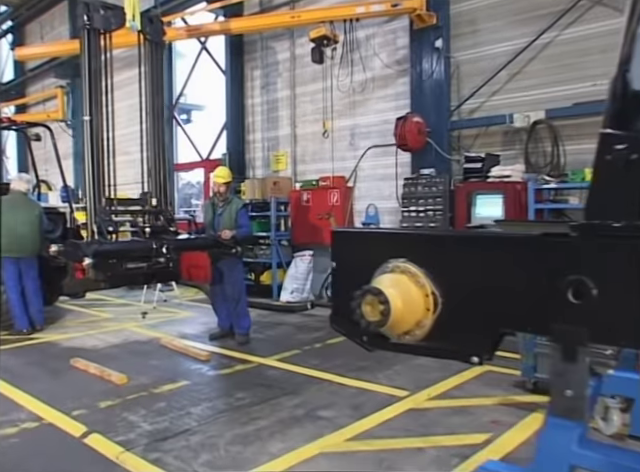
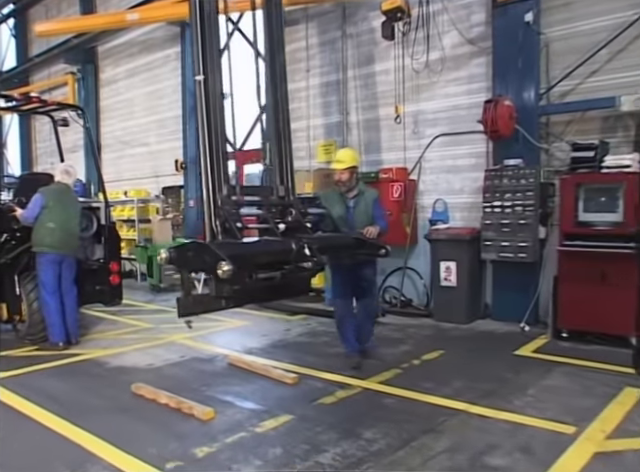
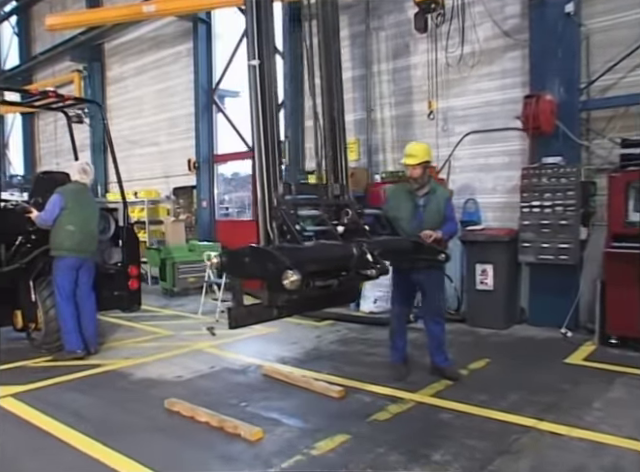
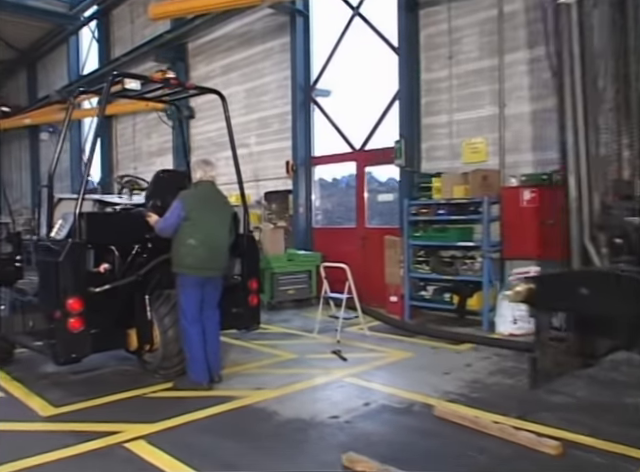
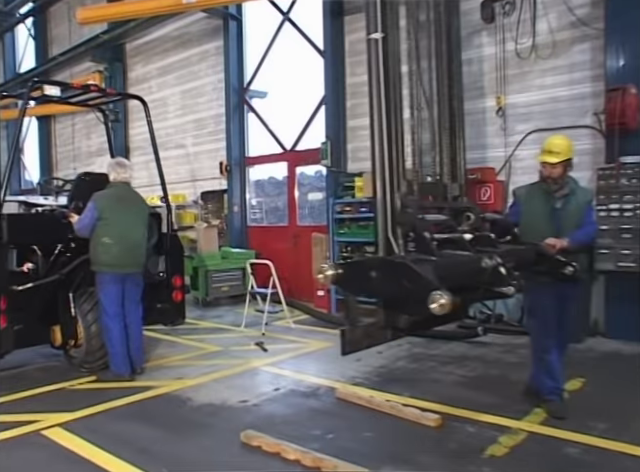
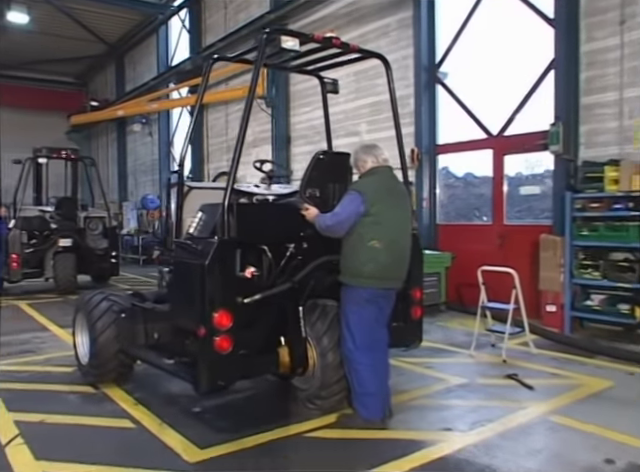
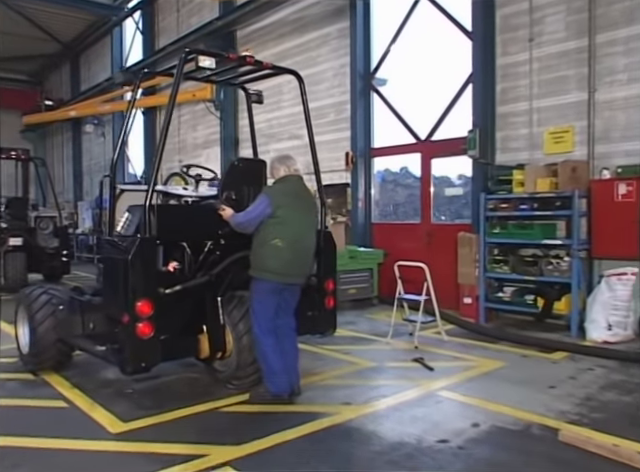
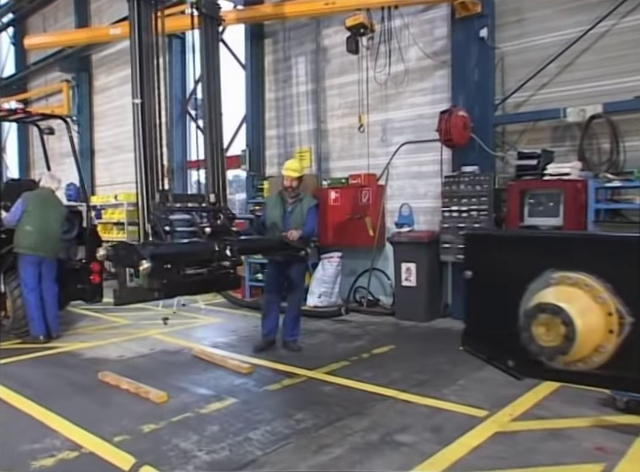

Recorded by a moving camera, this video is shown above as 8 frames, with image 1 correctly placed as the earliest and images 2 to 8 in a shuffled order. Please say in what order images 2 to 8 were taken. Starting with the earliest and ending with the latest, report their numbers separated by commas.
8, 2, 3, 5, 4, 7, 6
